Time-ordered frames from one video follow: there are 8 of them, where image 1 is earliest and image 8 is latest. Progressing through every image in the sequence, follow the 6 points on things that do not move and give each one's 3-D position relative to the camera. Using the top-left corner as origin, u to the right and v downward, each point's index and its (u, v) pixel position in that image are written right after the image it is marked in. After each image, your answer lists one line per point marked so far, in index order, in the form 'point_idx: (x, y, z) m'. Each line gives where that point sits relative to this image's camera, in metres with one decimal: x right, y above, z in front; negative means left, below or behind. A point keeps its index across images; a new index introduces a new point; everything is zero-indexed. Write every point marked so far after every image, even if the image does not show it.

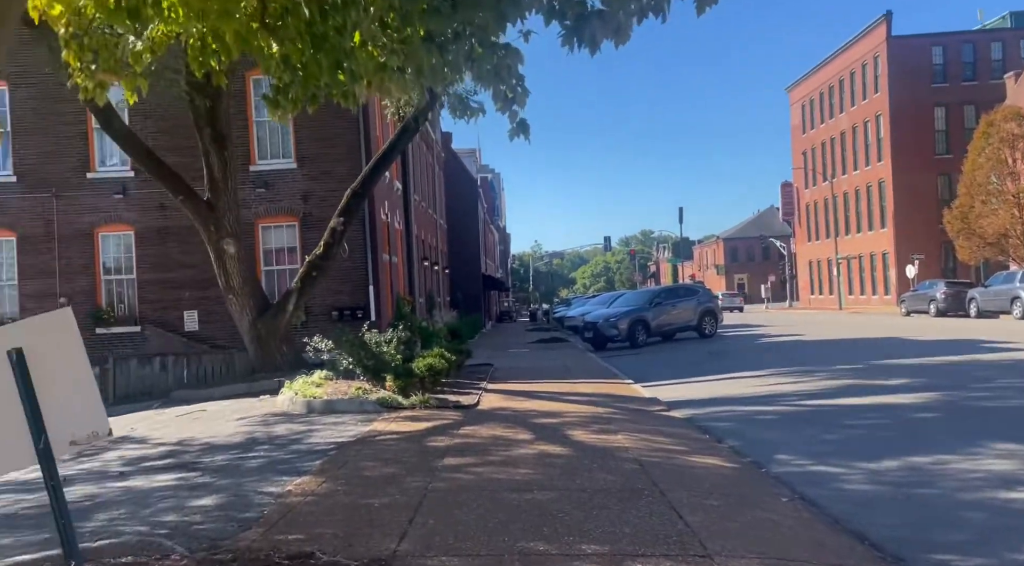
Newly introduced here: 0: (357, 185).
0: (-3.0, +1.9, +14.0) m
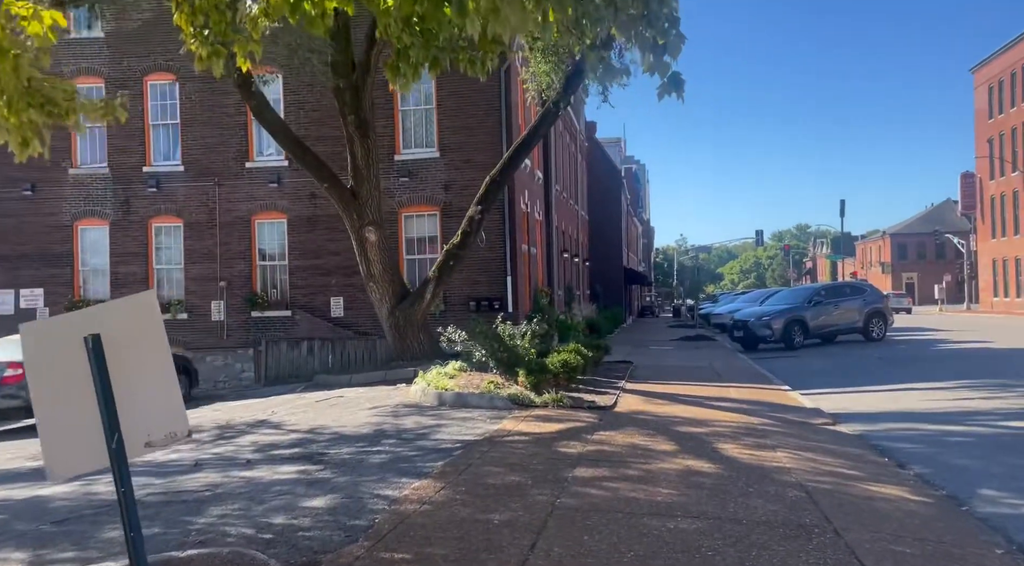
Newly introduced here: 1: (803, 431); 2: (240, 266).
0: (-0.3, +2.1, +13.7) m
1: (+3.0, -1.5, +7.5) m
2: (-7.0, +0.4, +18.6) m
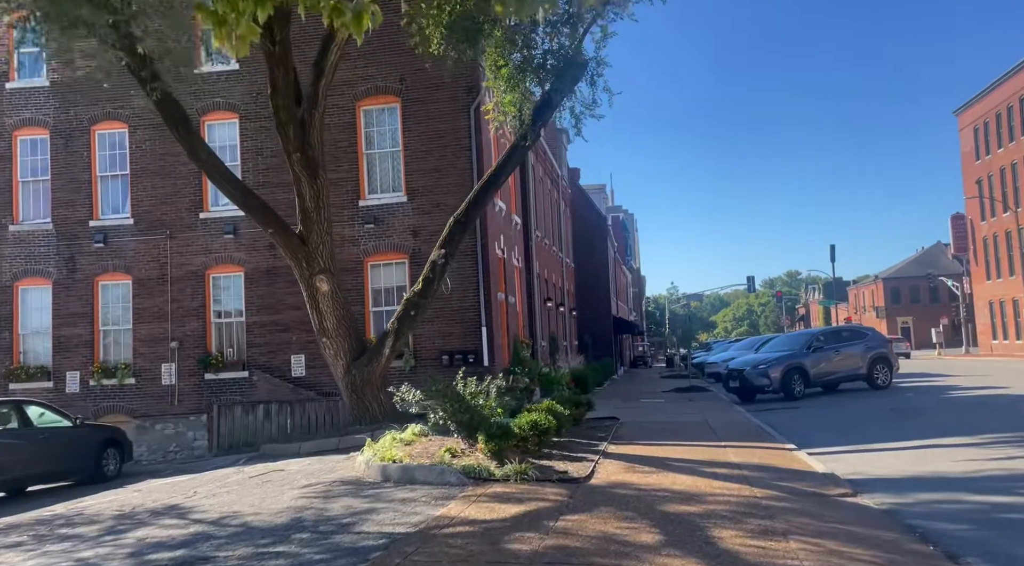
0: (-0.9, +1.2, +12.4) m
1: (+2.6, -1.8, +6.0) m
2: (-7.6, -1.0, +17.2) m
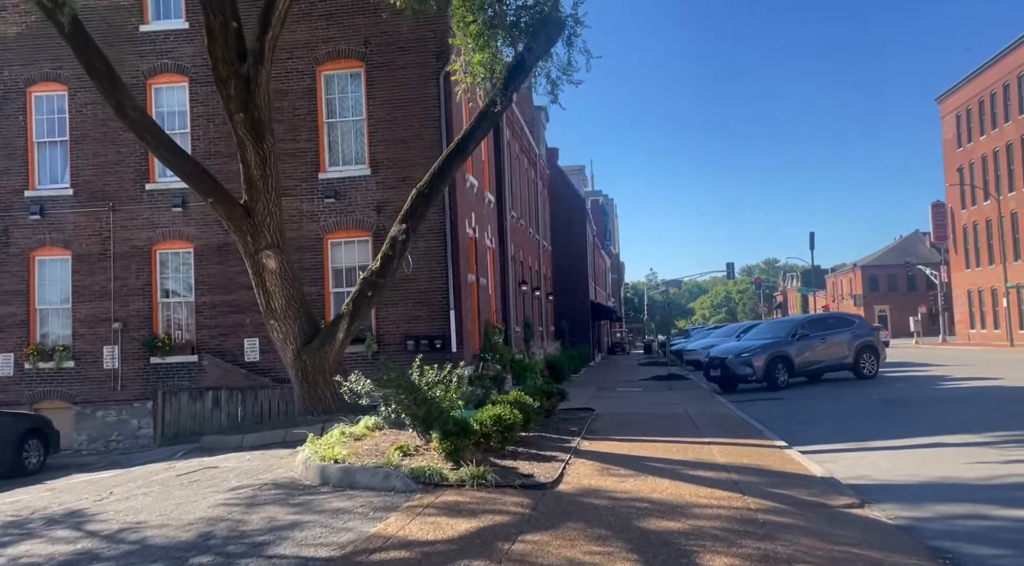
0: (-1.4, +1.6, +11.4) m
1: (+2.2, -1.7, +5.1) m
2: (-8.2, -0.5, +16.0) m
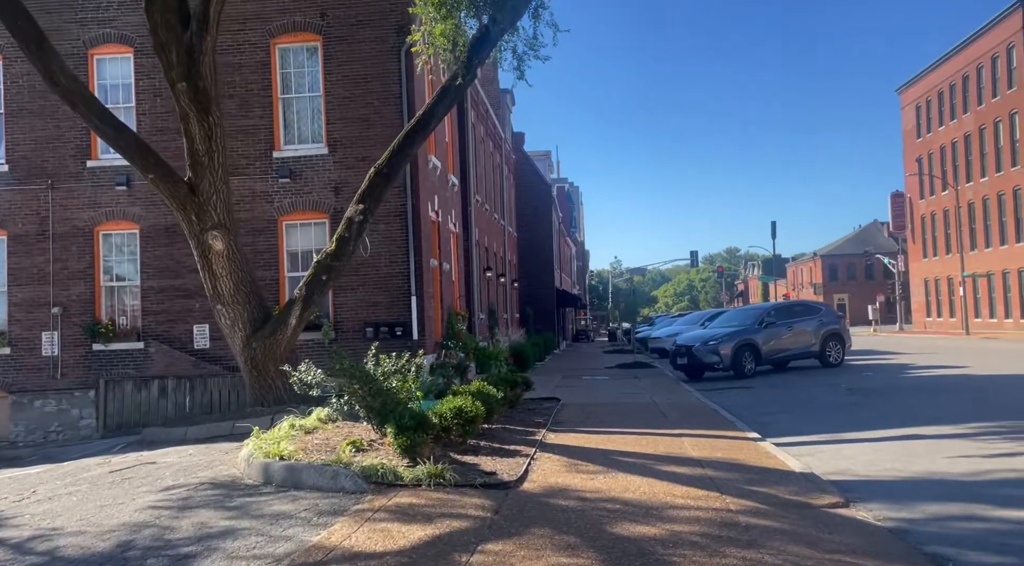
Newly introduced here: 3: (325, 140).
0: (-1.9, +1.8, +10.7) m
1: (+2.0, -1.6, +4.7) m
2: (-9.0, -0.1, +15.1) m
3: (-3.9, +3.0, +15.0) m
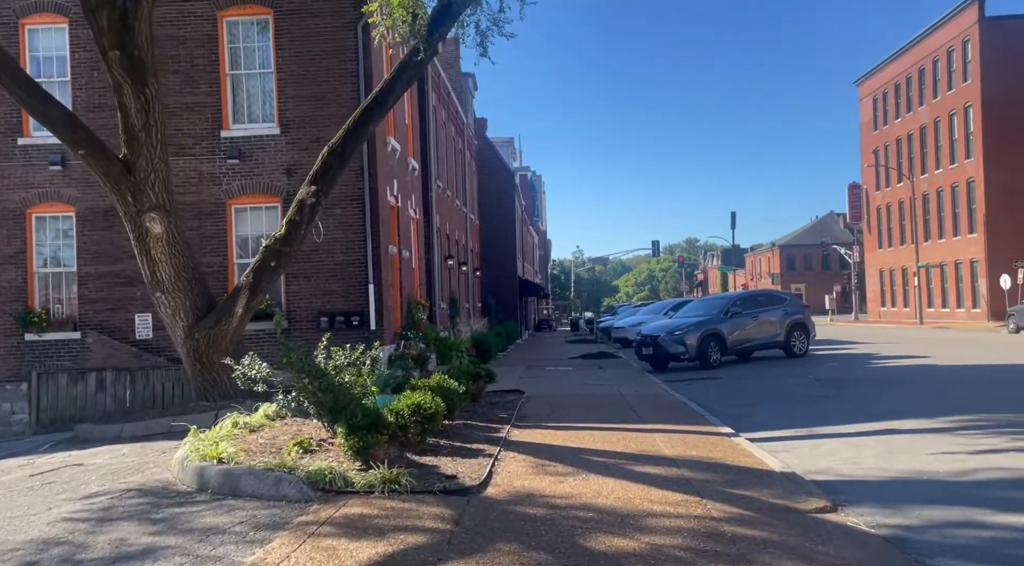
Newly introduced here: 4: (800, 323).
0: (-2.4, +2.0, +10.1) m
1: (+1.7, -1.5, +4.3) m
2: (-9.7, +0.2, +14.0) m
3: (-4.6, +3.2, +14.2) m
4: (+6.9, -1.0, +17.5) m
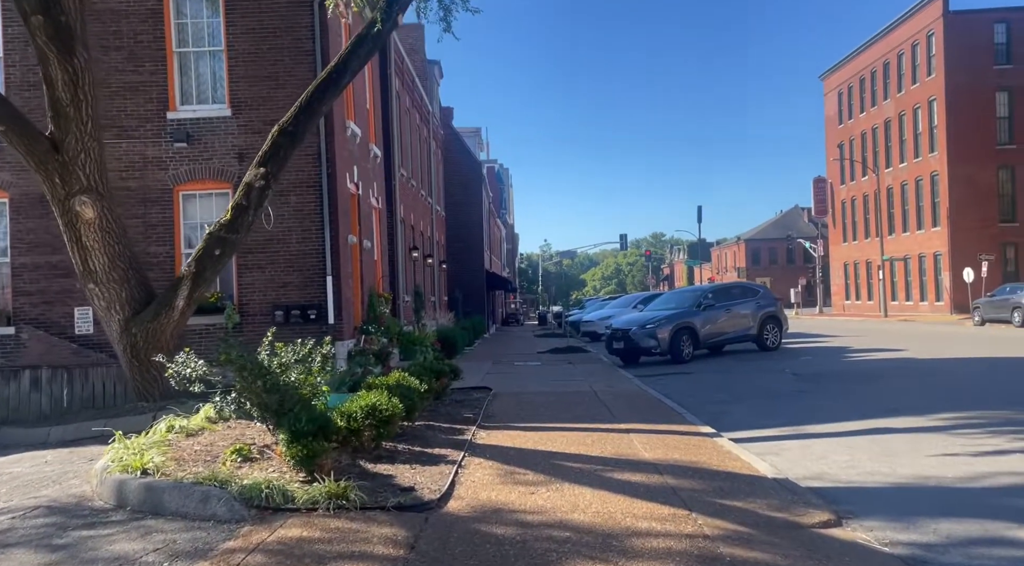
0: (-2.9, +2.1, +9.3) m
1: (+1.6, -1.4, +3.8) m
2: (-10.3, +0.3, +13.0) m
3: (-5.2, +3.4, +13.3) m
4: (+6.2, -0.8, +17.2) m
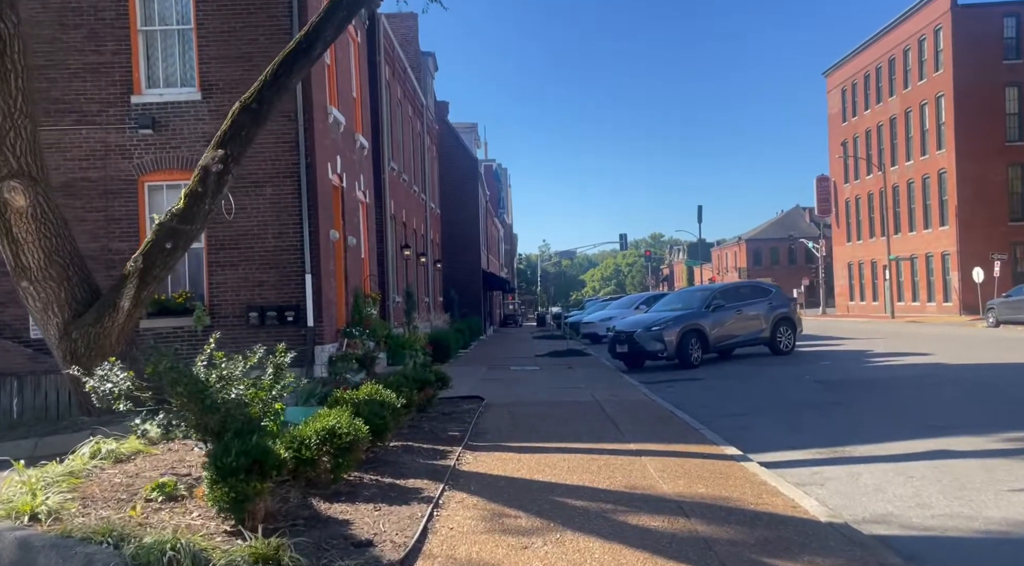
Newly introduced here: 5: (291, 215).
0: (-2.9, +2.1, +8.2) m
1: (+1.5, -1.4, +2.7) m
2: (-10.4, +0.3, +11.9) m
3: (-5.3, +3.4, +12.2) m
4: (+6.1, -0.8, +16.1) m
5: (-3.6, +1.1, +11.9) m
